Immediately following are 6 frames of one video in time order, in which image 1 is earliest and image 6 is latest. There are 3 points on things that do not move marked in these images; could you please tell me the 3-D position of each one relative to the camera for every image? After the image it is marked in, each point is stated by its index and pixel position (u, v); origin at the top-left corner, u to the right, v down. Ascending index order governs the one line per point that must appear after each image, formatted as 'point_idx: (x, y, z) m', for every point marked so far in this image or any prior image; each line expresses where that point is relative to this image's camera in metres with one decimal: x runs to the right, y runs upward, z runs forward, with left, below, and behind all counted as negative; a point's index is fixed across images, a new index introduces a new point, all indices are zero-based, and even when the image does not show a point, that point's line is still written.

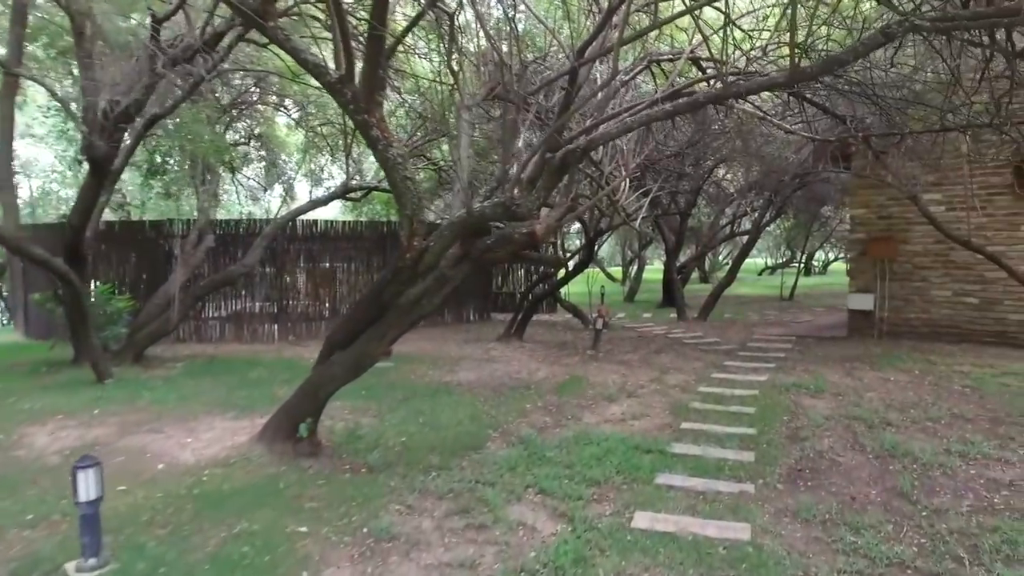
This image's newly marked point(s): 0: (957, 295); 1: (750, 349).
0: (+5.3, -0.1, +8.3) m
1: (+3.0, -0.8, +8.8) m
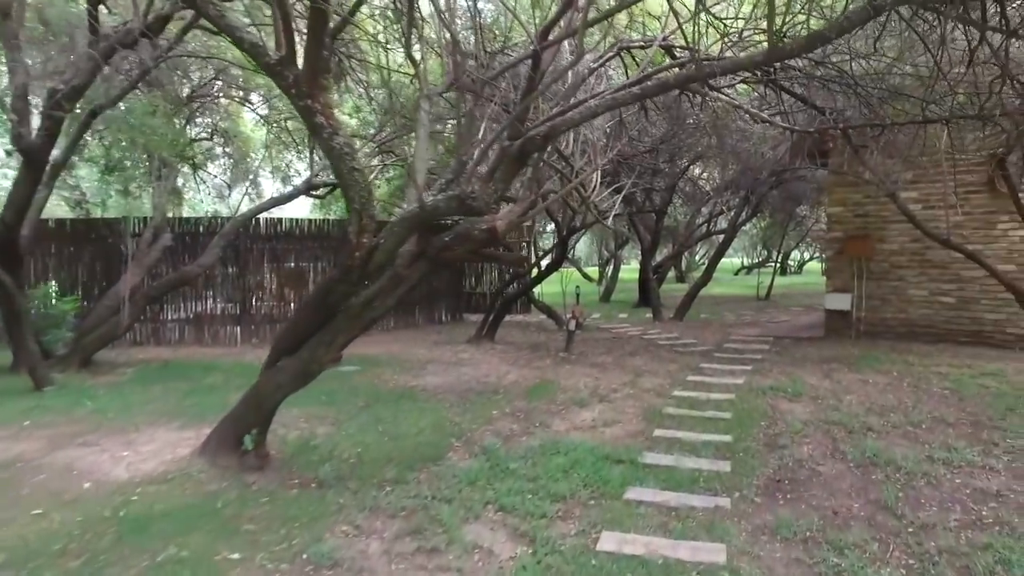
0: (+4.9, -0.1, +8.2) m
1: (+2.6, -0.8, +8.6) m
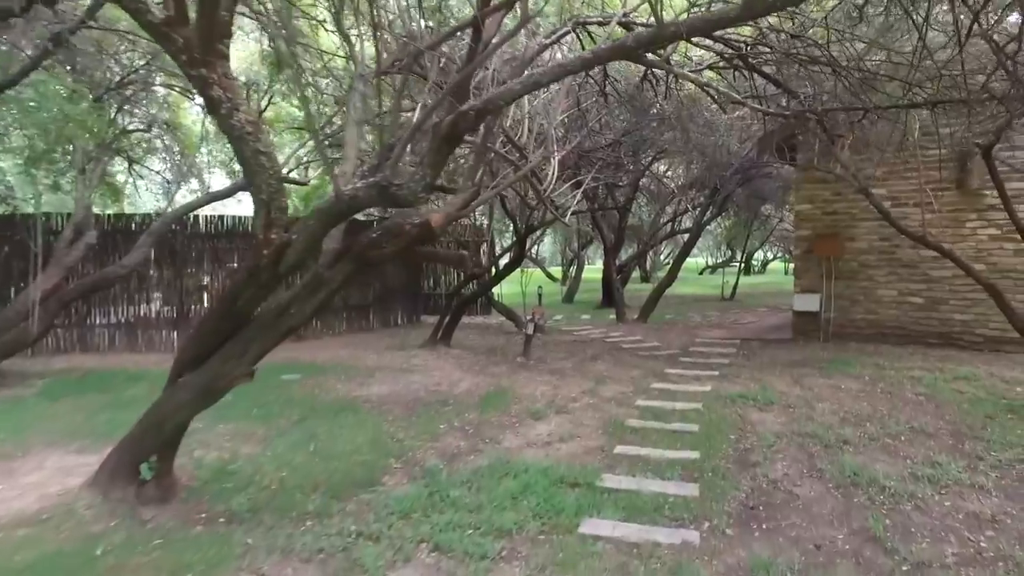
0: (+4.4, -0.1, +7.9) m
1: (+2.1, -0.8, +8.2) m
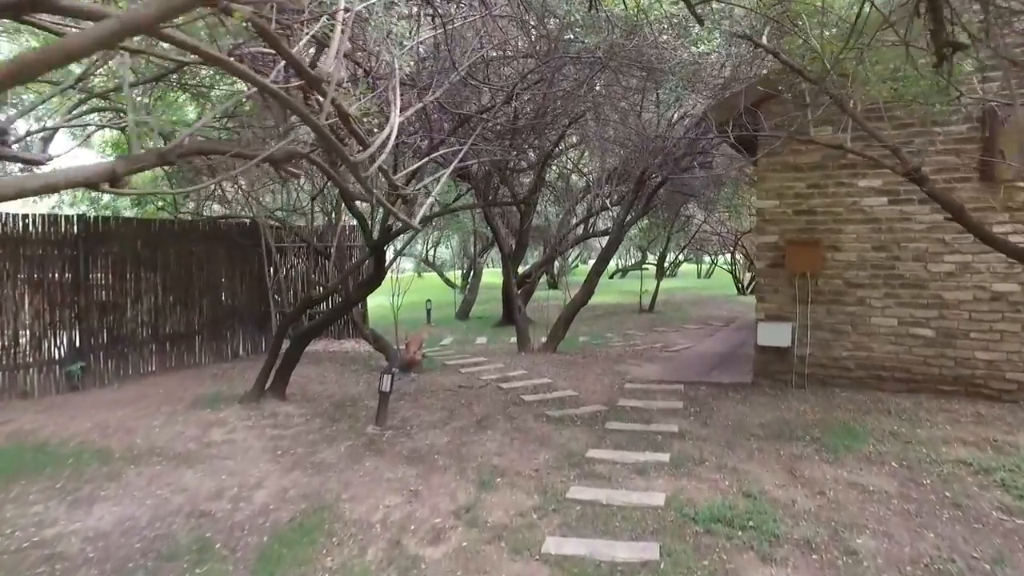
0: (+3.2, -0.3, +5.8) m
1: (+0.9, -1.0, +5.7) m
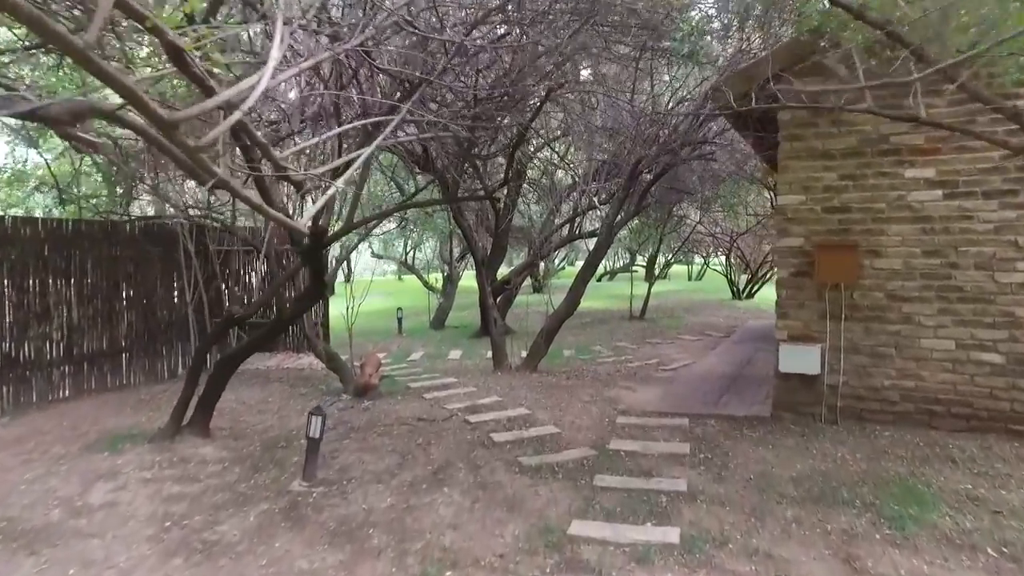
0: (+3.0, -0.4, +4.6) m
1: (+0.7, -1.1, +4.5) m
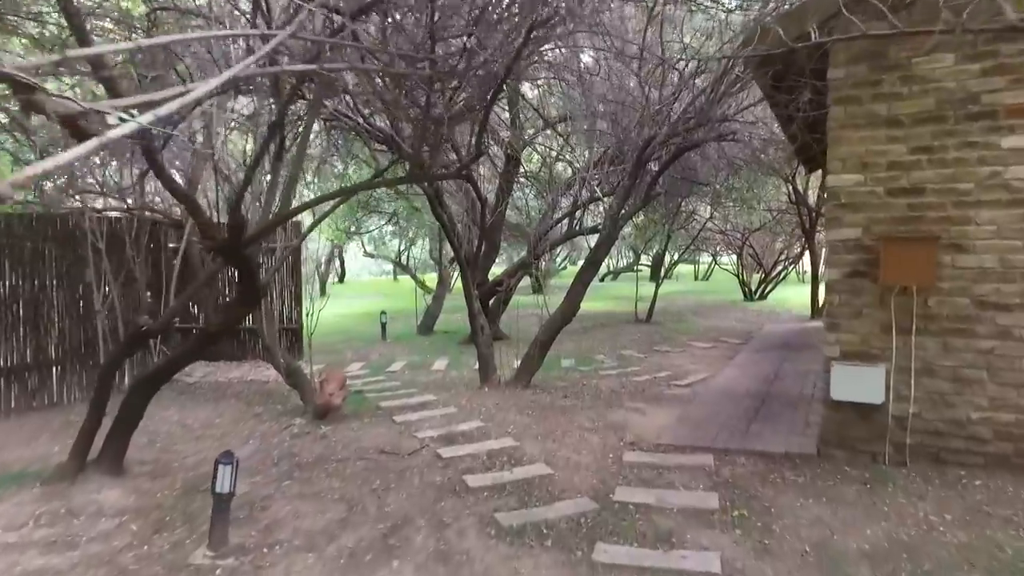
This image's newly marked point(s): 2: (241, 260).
0: (+2.9, -0.4, +3.5) m
1: (+0.5, -1.2, +3.4) m
2: (-1.6, +0.2, +3.9) m
